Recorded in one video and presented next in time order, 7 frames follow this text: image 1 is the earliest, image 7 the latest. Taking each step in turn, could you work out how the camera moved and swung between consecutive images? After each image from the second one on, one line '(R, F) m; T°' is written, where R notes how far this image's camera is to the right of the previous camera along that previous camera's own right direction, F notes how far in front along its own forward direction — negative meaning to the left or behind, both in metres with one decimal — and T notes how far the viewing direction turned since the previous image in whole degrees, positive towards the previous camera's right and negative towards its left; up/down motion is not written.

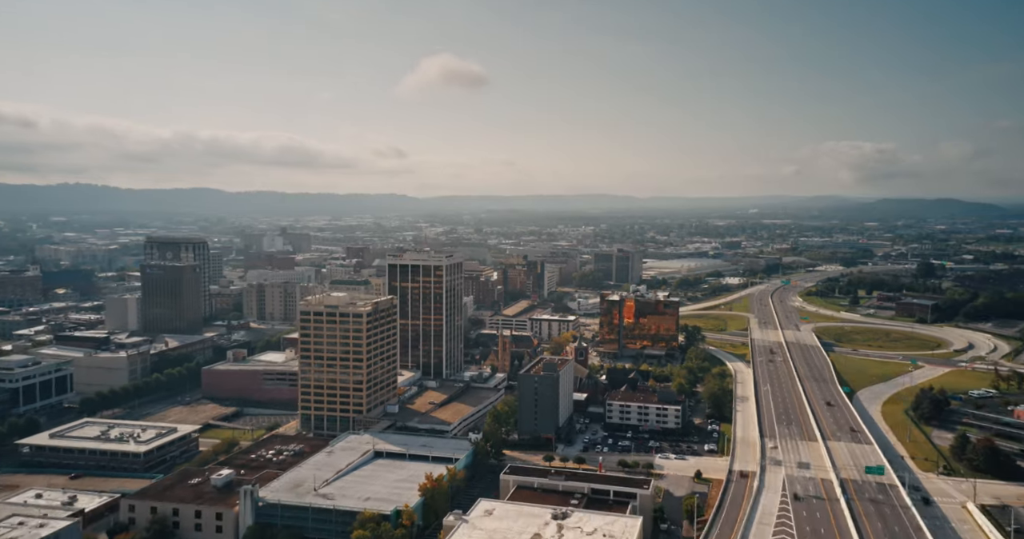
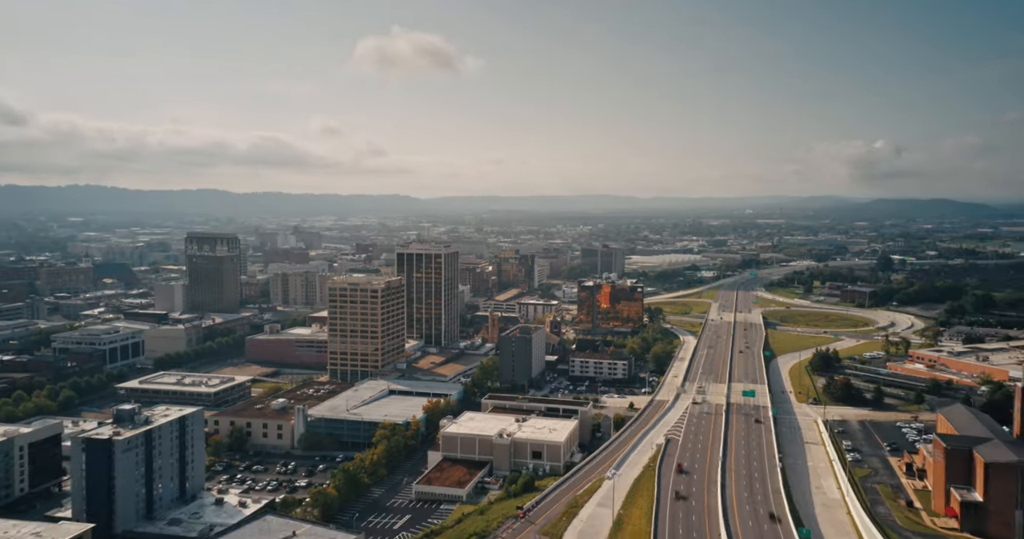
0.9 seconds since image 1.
(+1.4, -10.9) m; 0°
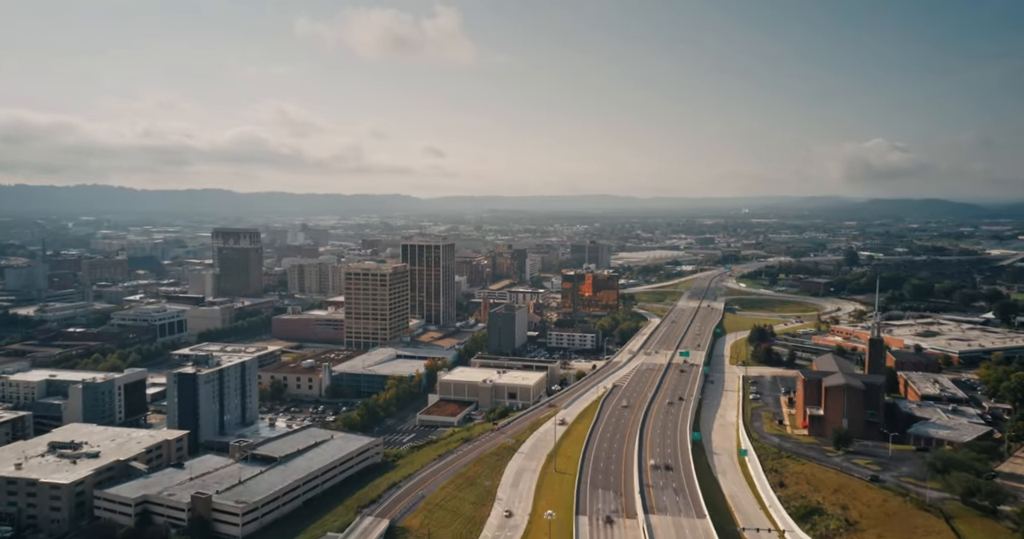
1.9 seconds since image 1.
(+1.2, -9.8) m; 0°
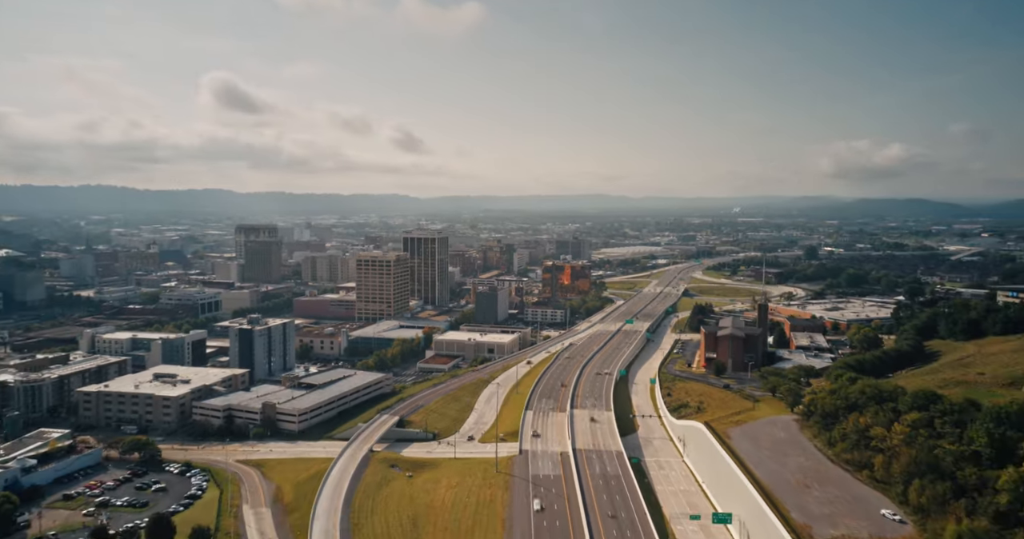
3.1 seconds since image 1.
(+1.5, -12.4) m; 0°
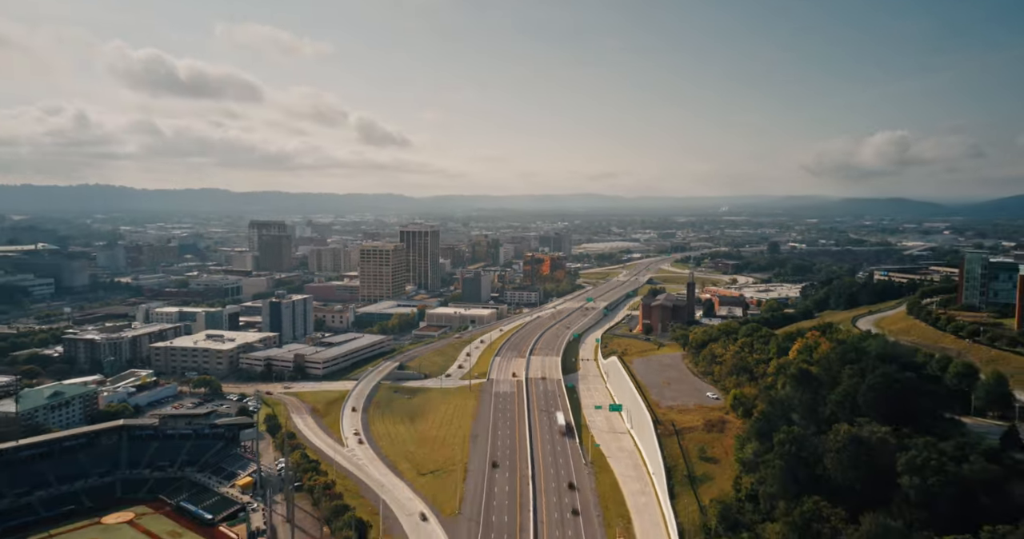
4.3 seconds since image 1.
(+1.5, -12.3) m; +1°
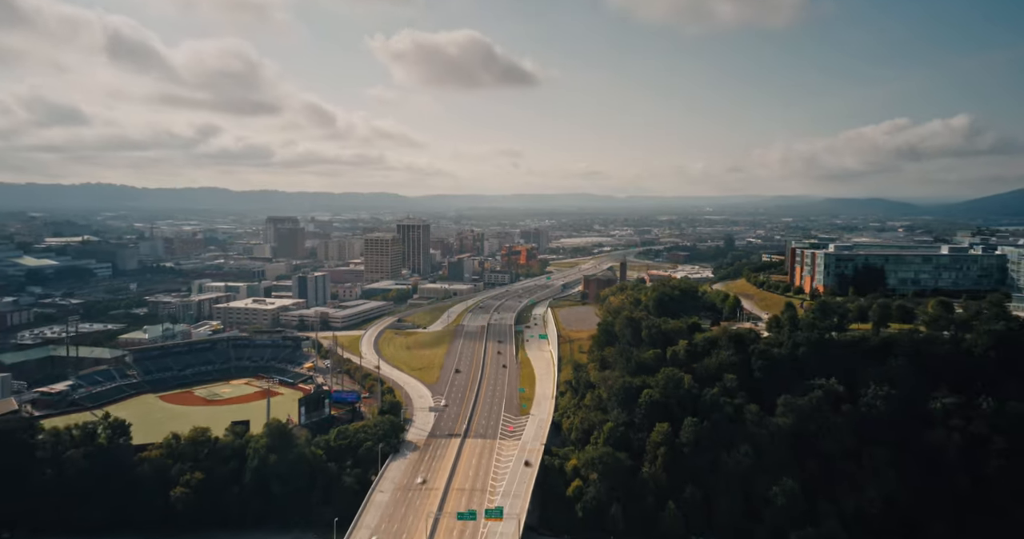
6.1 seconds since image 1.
(+2.5, -18.6) m; 0°
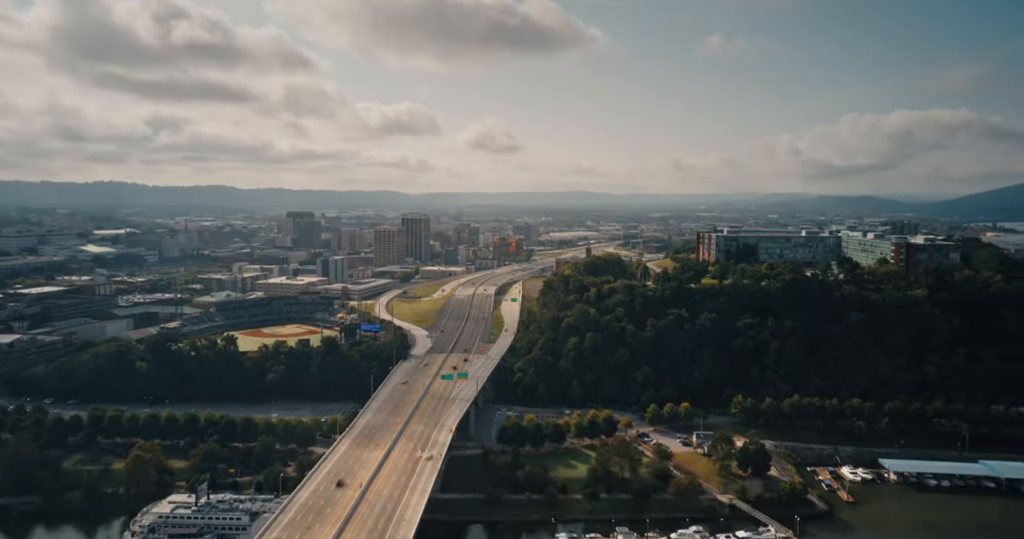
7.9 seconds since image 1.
(+2.4, -17.4) m; 0°
